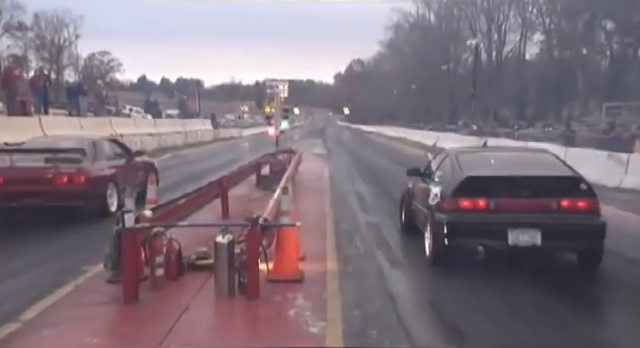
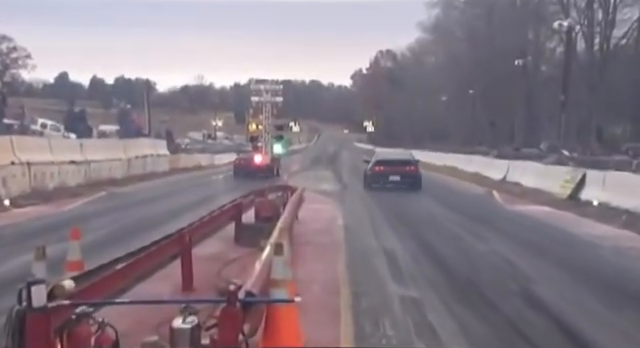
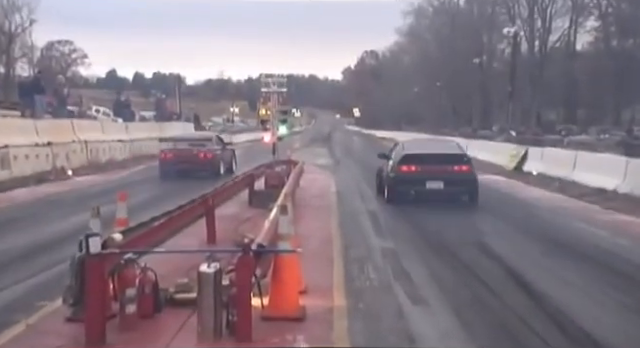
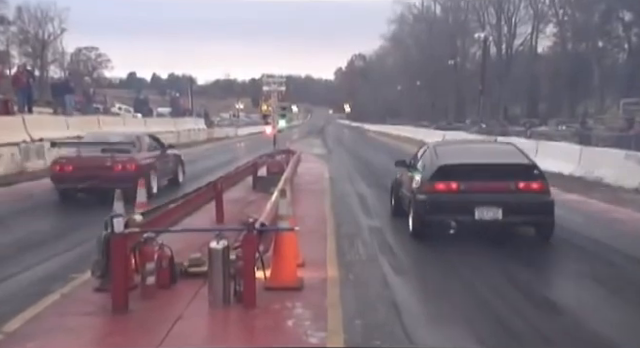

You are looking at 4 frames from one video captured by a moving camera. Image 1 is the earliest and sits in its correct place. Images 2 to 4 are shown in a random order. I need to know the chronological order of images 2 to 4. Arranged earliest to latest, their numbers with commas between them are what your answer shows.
4, 3, 2
